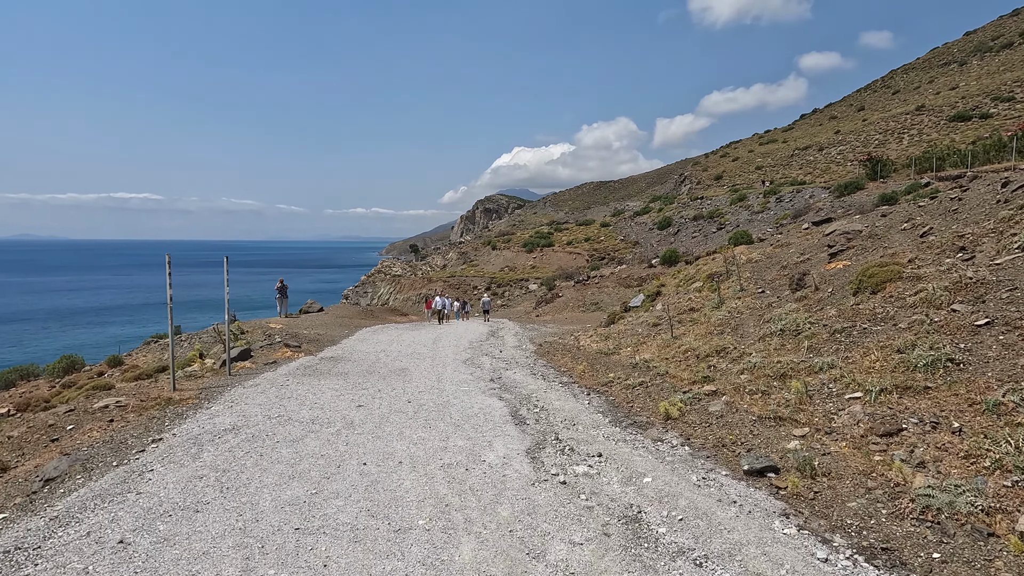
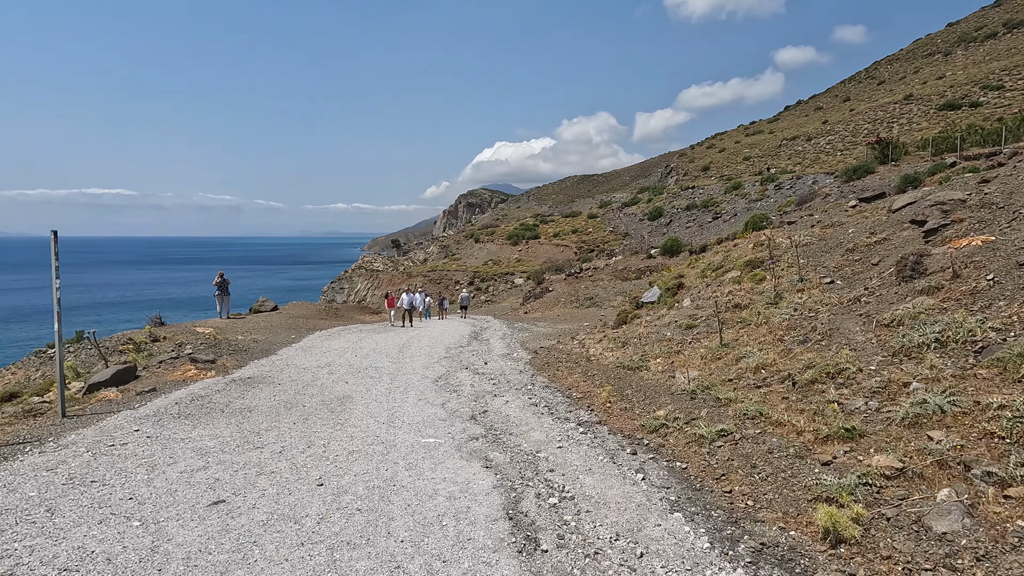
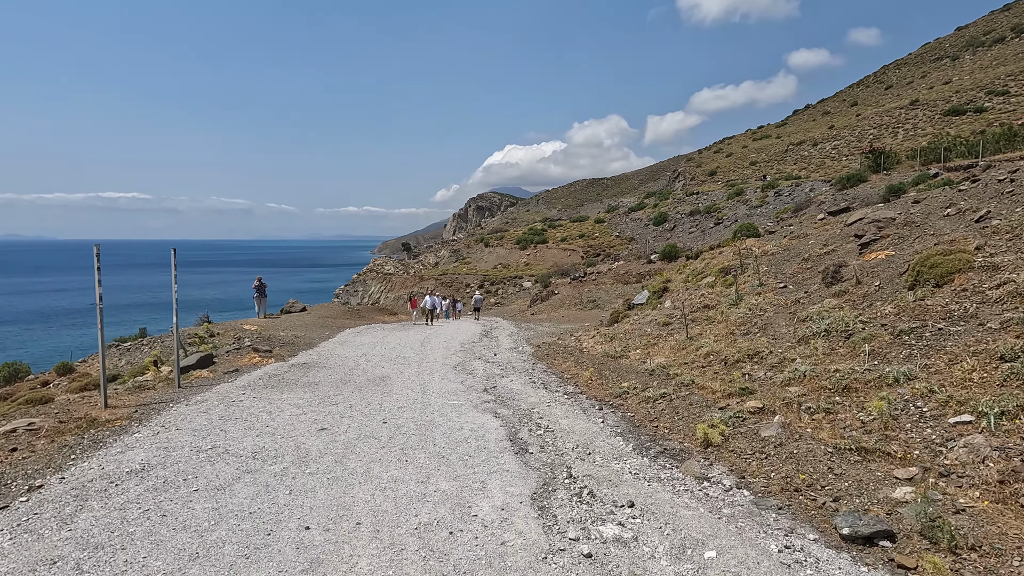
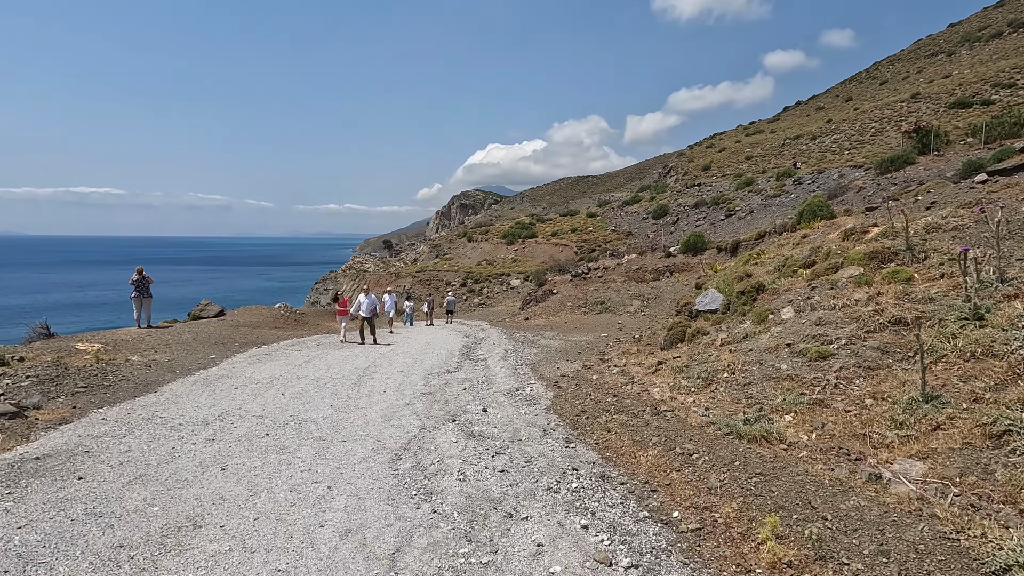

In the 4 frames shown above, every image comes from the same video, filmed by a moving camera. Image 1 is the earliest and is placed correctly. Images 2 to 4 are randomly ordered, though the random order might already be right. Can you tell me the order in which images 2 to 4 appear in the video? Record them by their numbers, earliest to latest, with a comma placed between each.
3, 2, 4
